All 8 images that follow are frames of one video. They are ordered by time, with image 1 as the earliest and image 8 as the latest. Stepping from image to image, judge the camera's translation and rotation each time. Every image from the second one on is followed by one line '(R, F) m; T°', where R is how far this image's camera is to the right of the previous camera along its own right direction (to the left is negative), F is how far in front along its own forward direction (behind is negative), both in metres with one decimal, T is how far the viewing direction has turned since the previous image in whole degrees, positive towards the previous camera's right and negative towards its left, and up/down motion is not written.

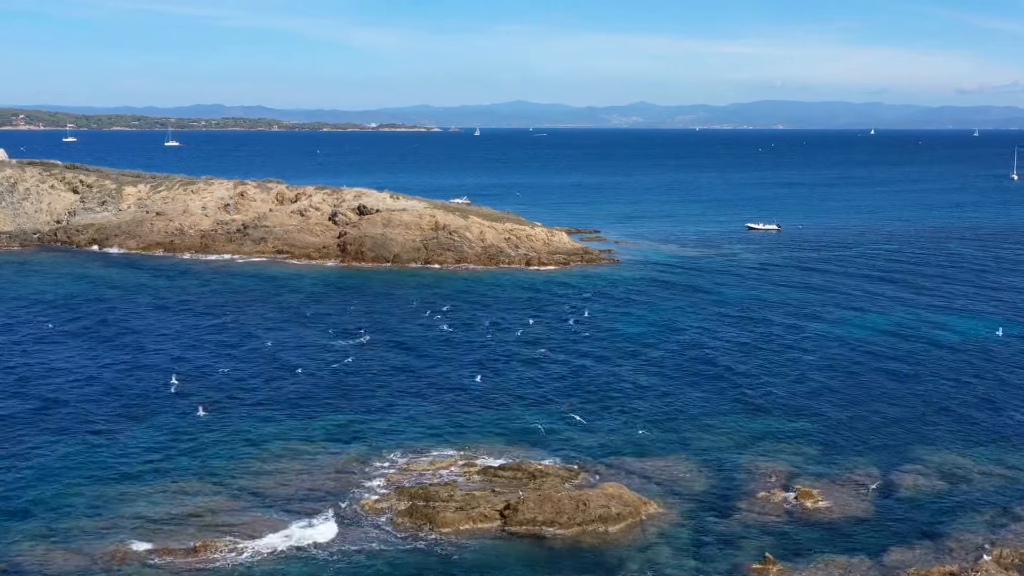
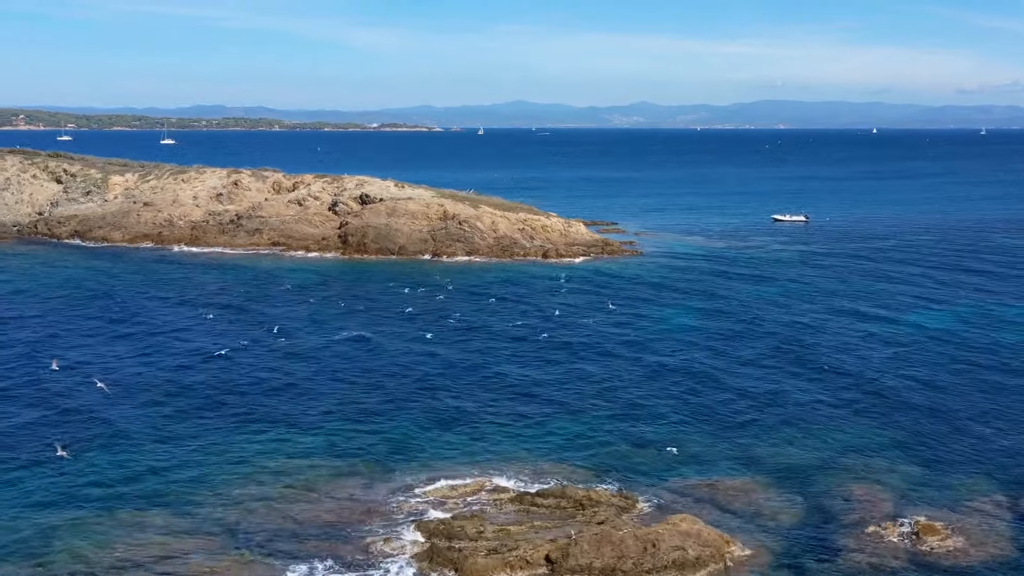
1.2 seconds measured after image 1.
(-1.0, +6.5) m; 0°
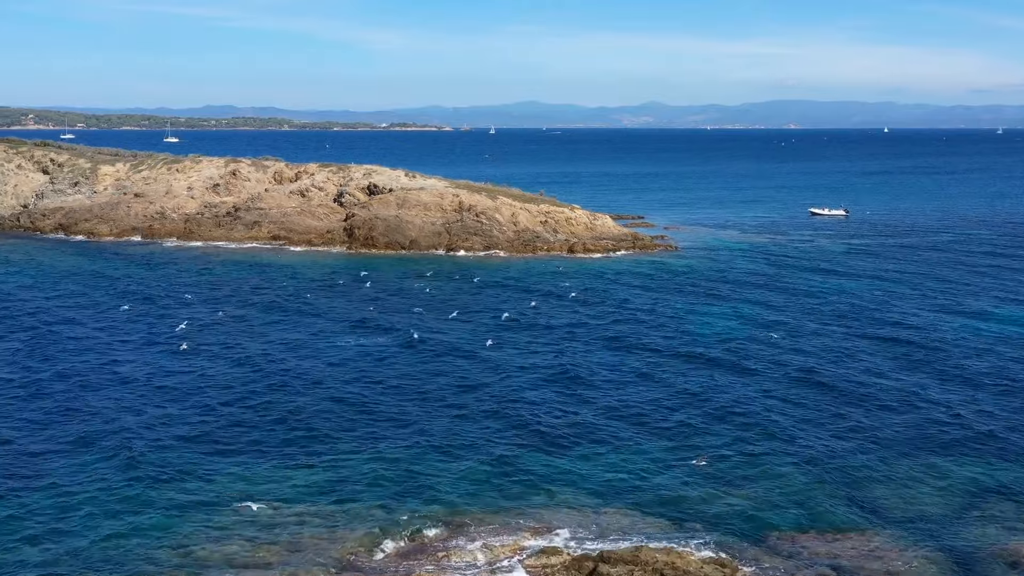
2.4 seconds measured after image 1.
(-0.8, +6.9) m; 0°
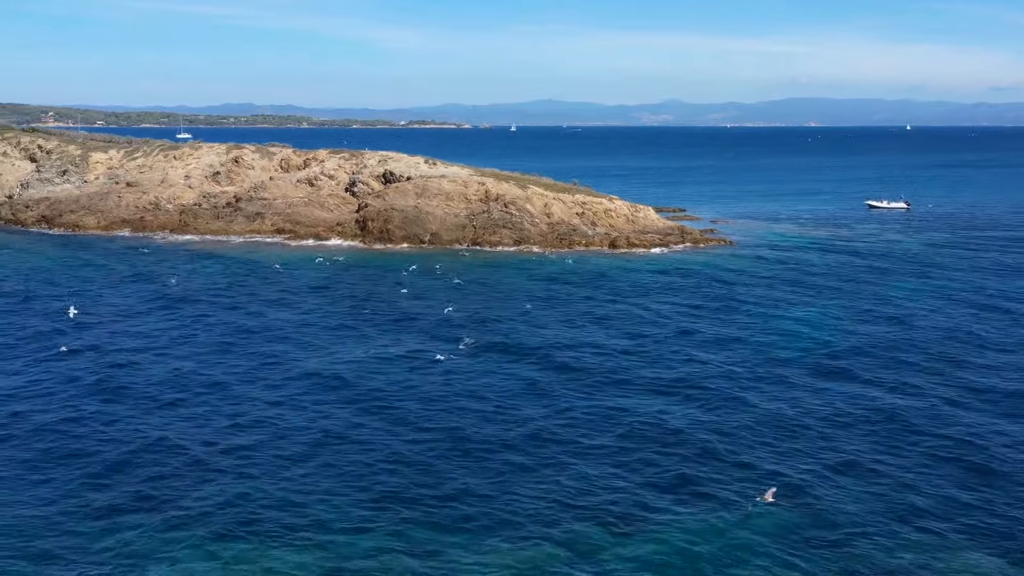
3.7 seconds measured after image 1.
(-0.8, +8.2) m; -1°
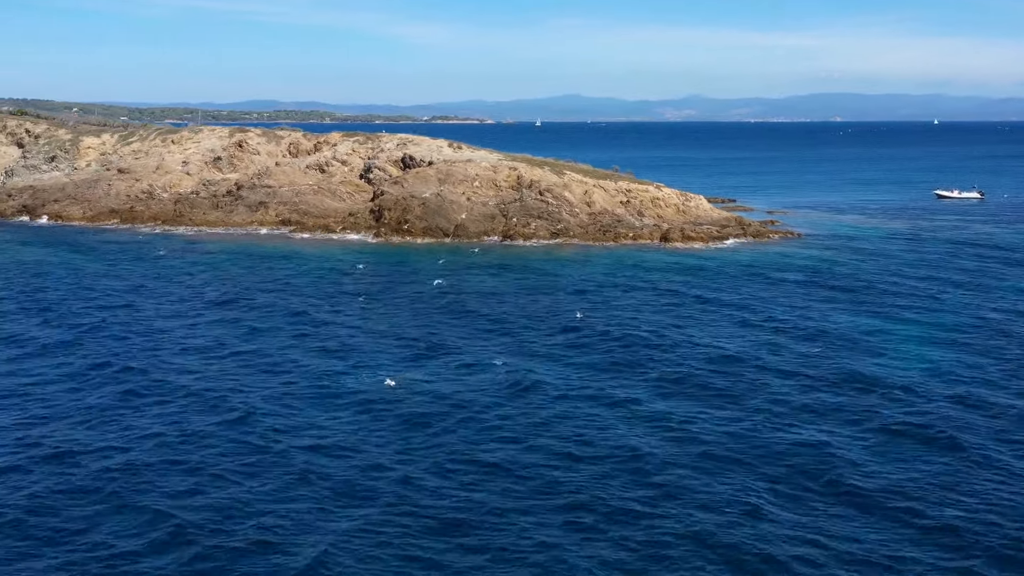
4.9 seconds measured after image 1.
(-0.7, +7.9) m; -1°
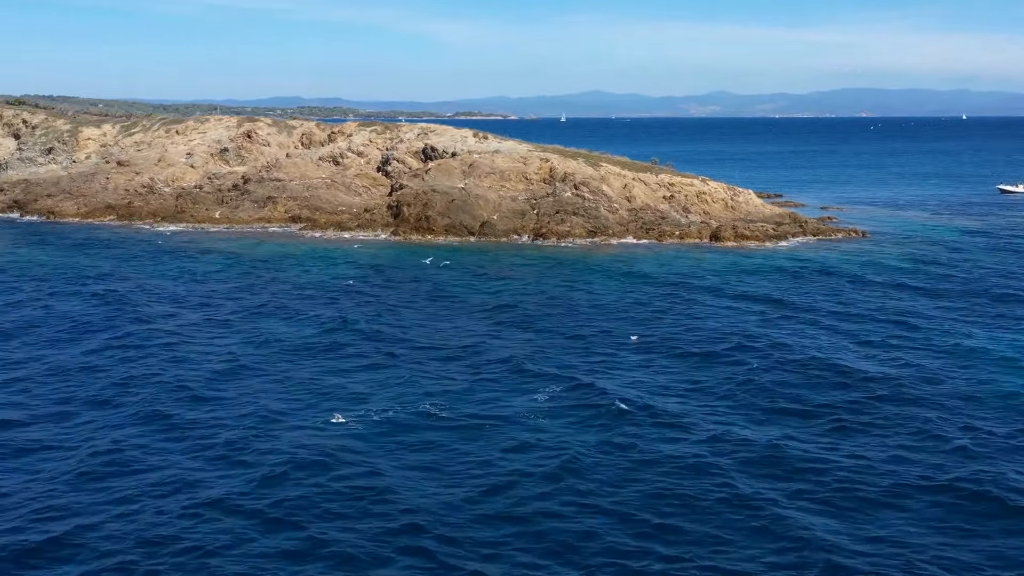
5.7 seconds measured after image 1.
(-0.4, +5.4) m; -1°
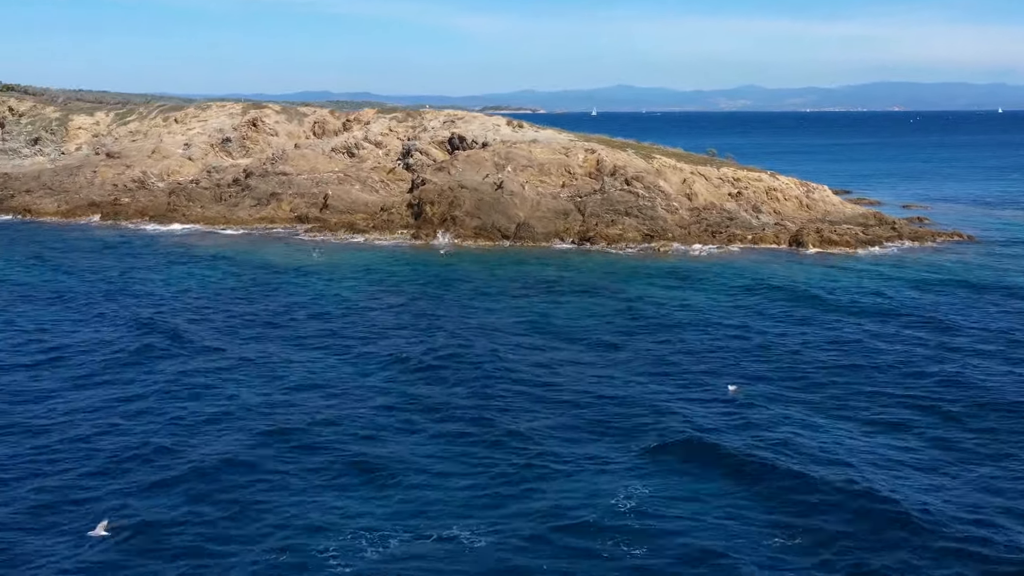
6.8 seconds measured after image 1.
(-0.5, +7.4) m; -1°
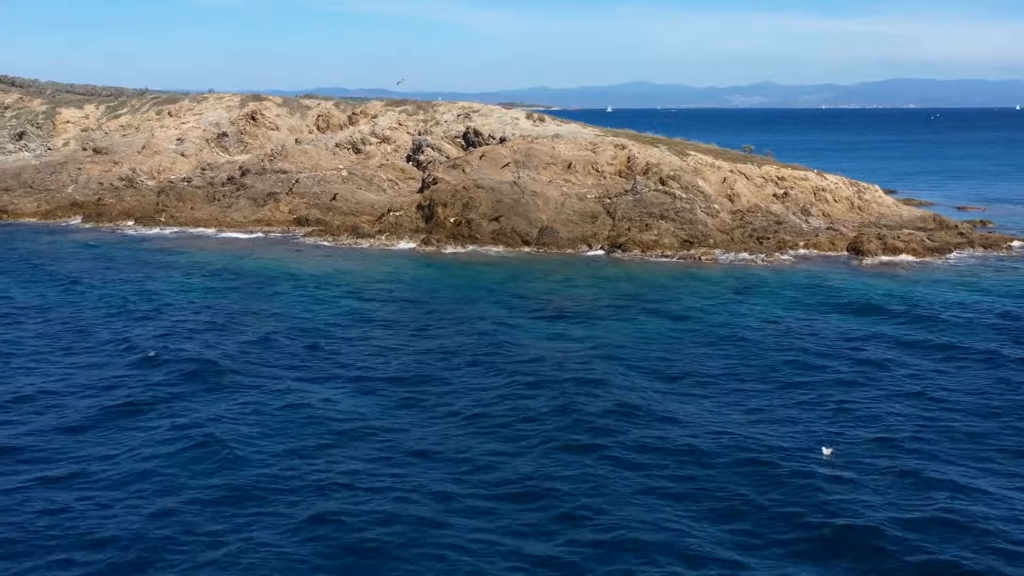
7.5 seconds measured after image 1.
(-0.3, +4.4) m; -1°
